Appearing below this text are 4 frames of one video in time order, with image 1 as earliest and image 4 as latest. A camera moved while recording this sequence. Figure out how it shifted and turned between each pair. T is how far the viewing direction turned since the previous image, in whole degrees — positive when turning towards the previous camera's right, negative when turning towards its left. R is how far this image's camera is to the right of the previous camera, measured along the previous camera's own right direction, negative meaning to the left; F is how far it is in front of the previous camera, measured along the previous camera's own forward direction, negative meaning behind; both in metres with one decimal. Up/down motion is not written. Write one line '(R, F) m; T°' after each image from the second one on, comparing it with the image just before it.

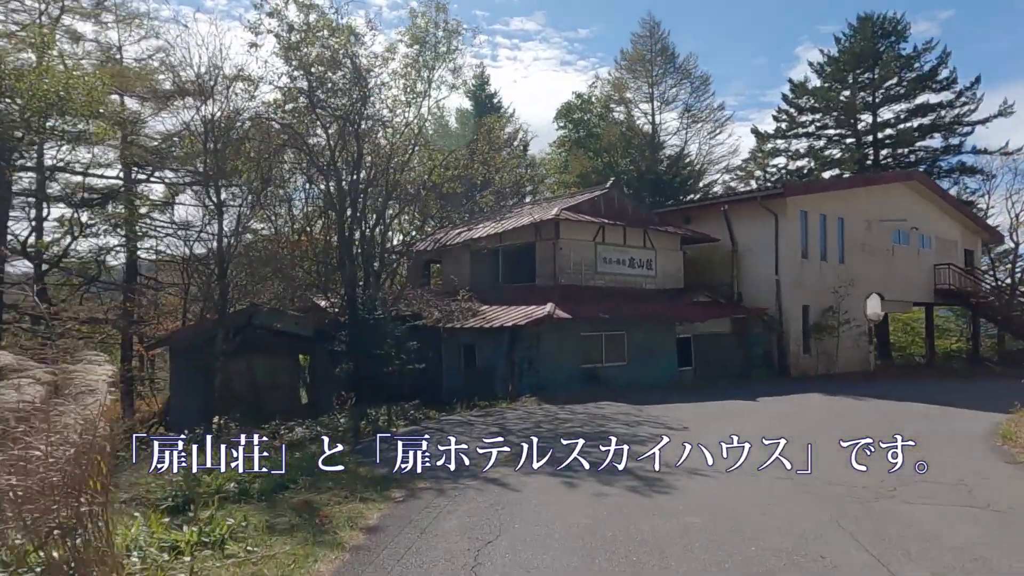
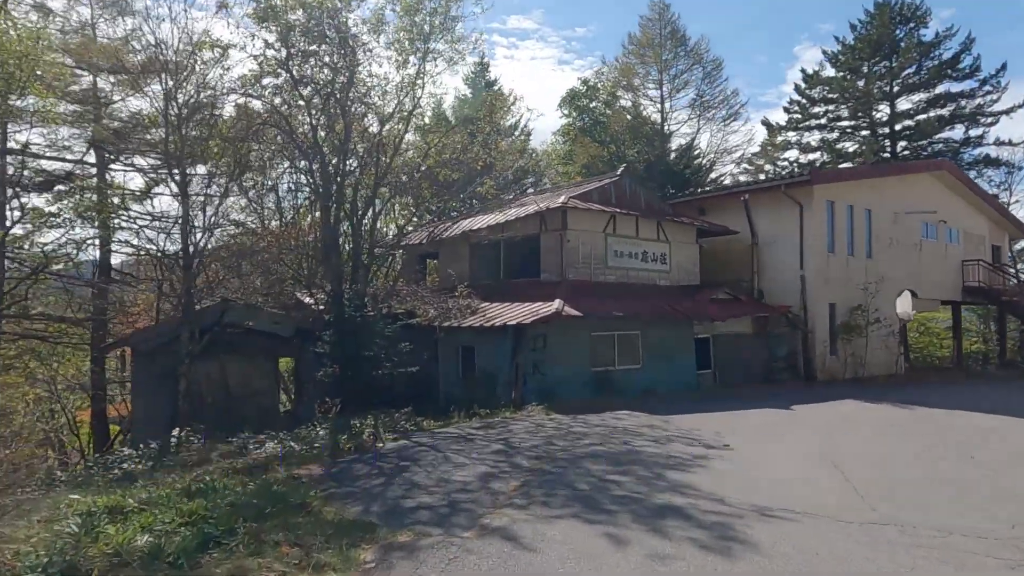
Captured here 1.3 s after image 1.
(-0.1, +1.6) m; 0°
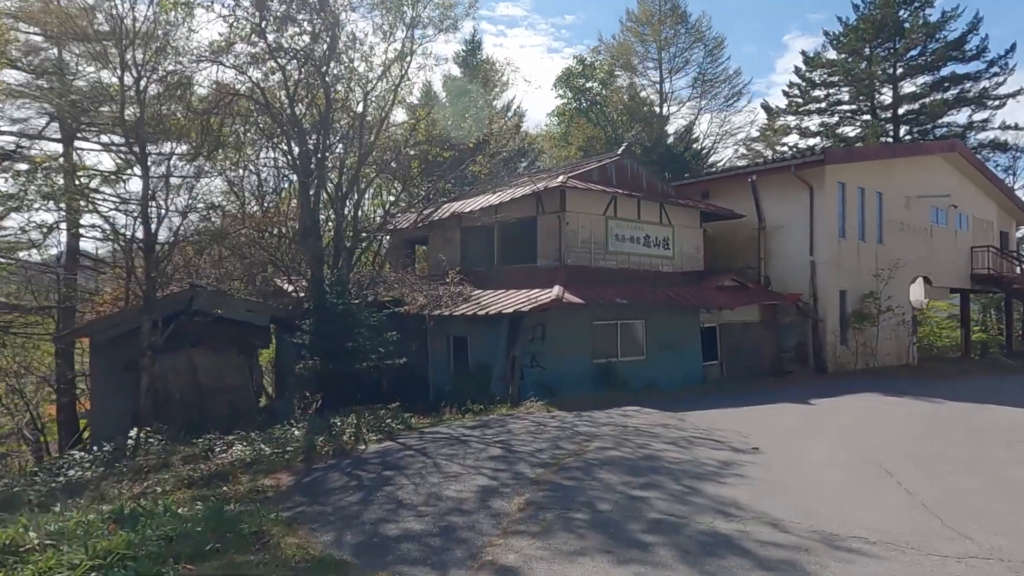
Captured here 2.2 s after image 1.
(-0.1, +1.1) m; +1°
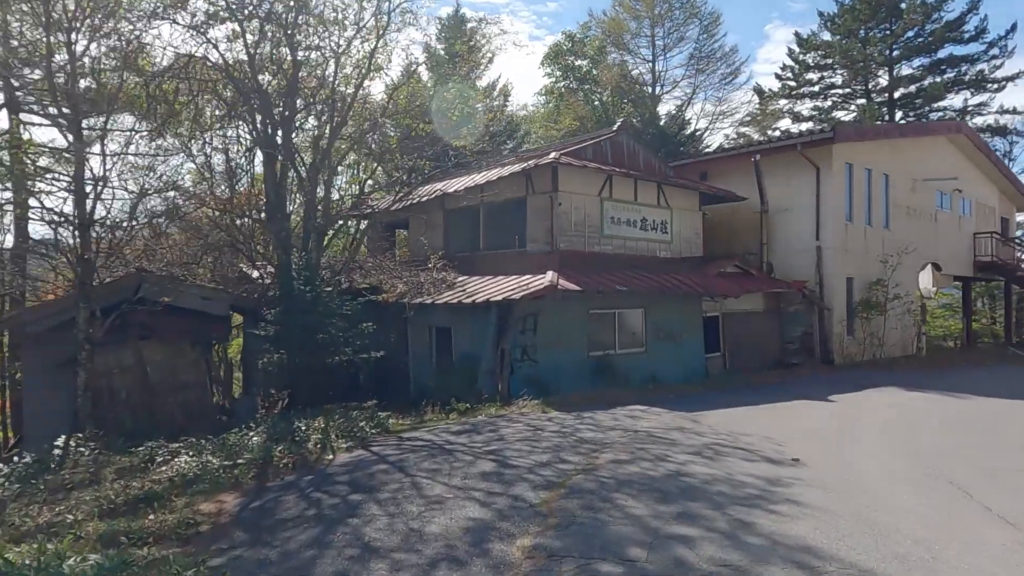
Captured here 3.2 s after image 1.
(-0.1, +1.3) m; +1°
